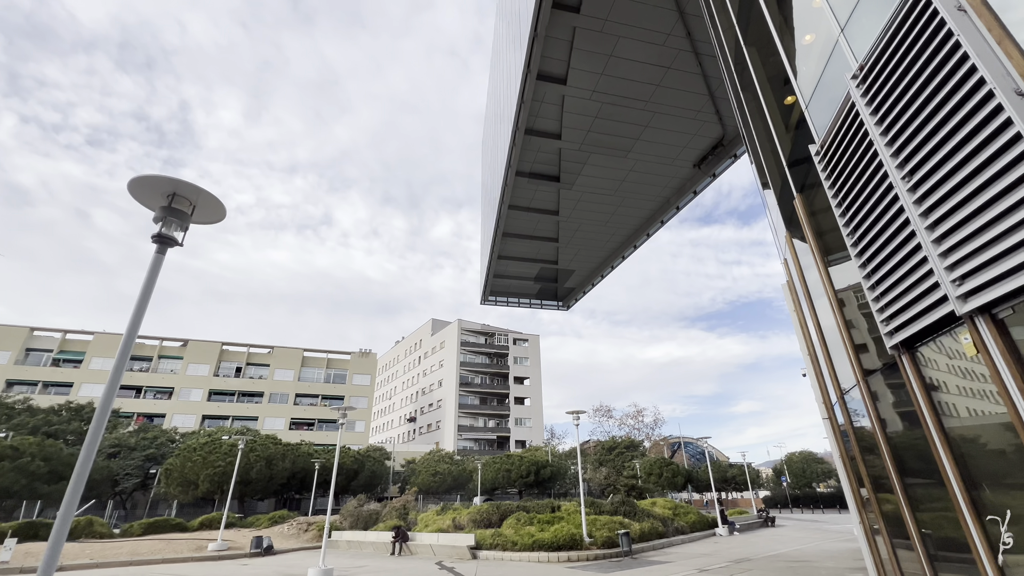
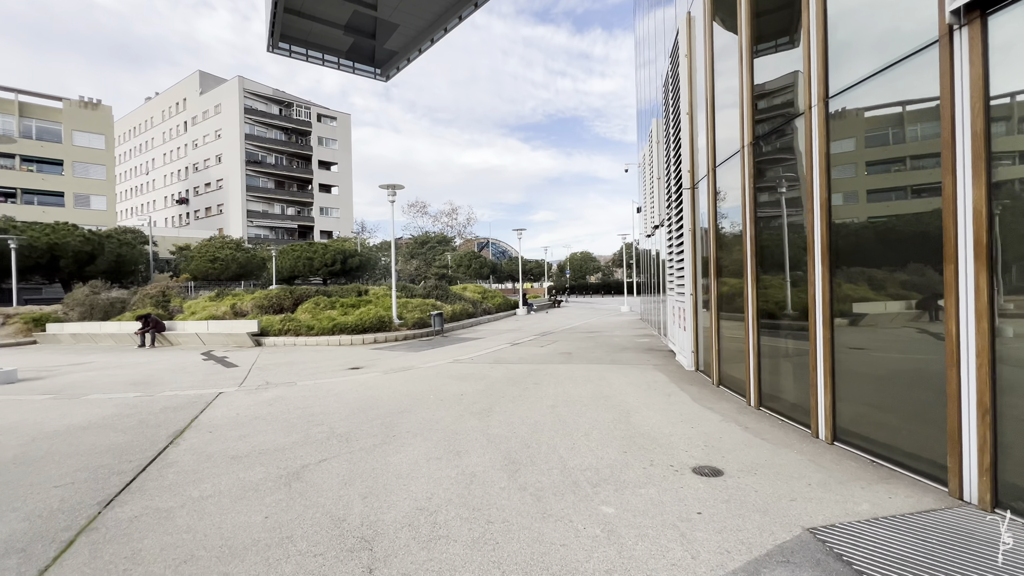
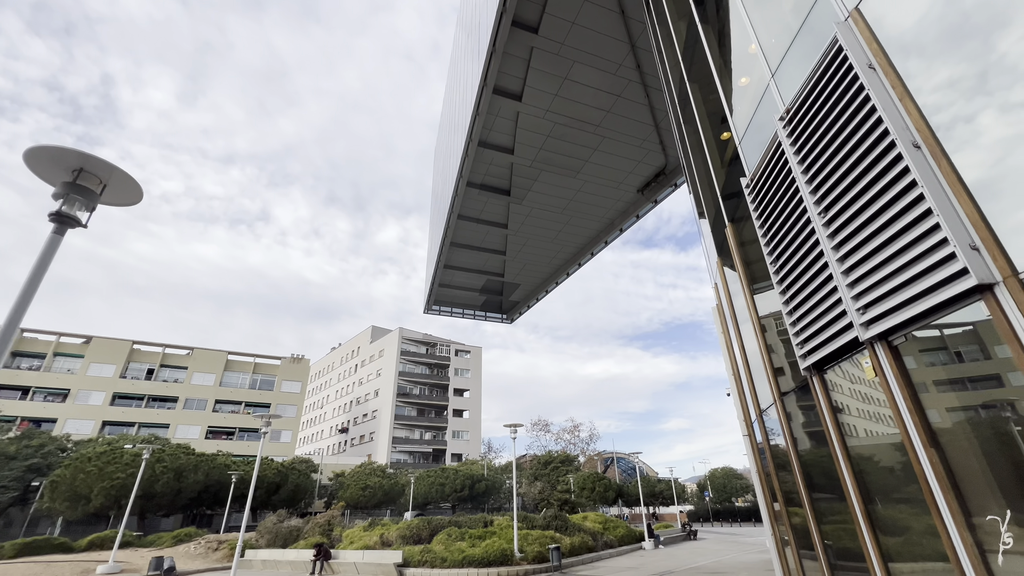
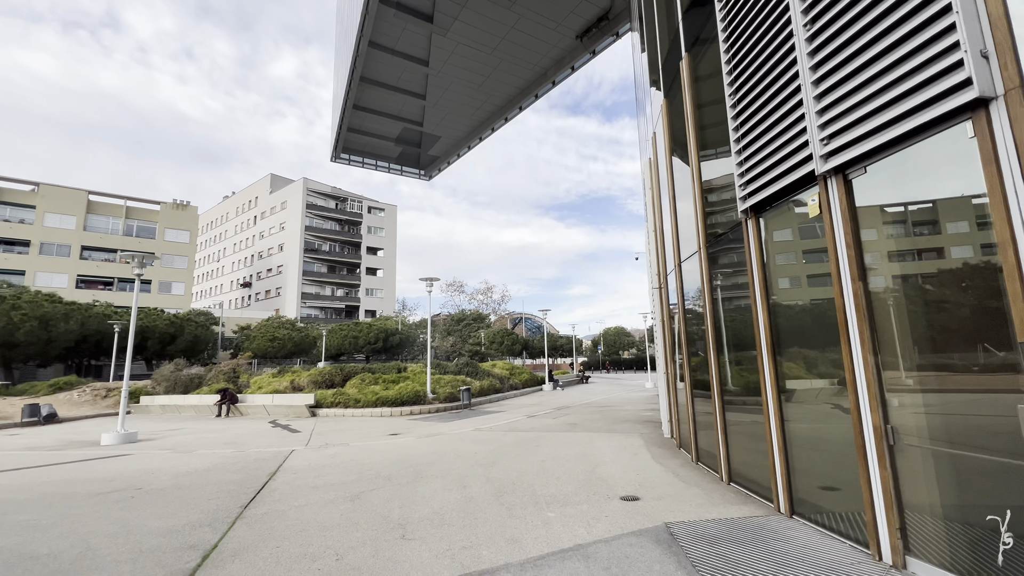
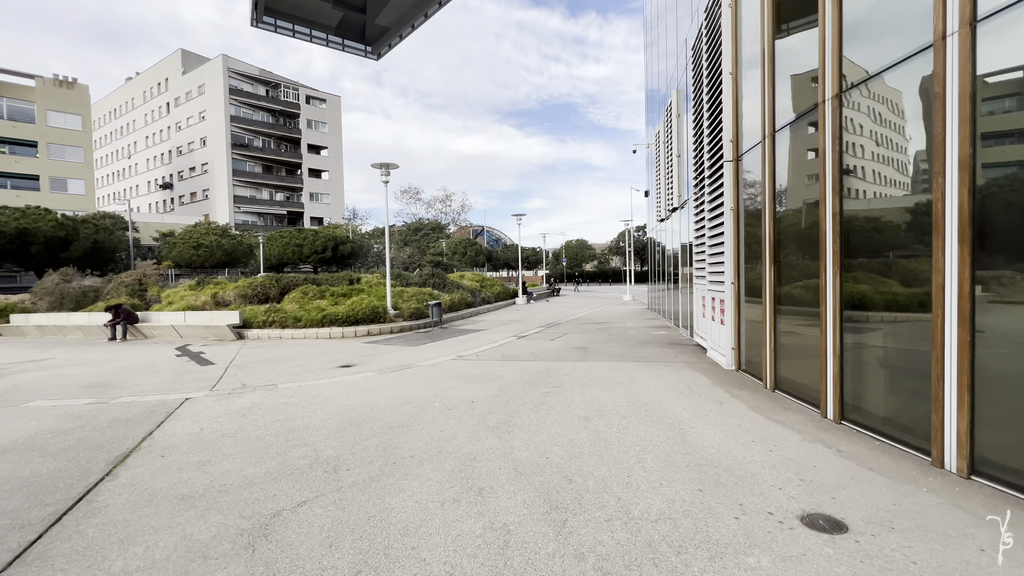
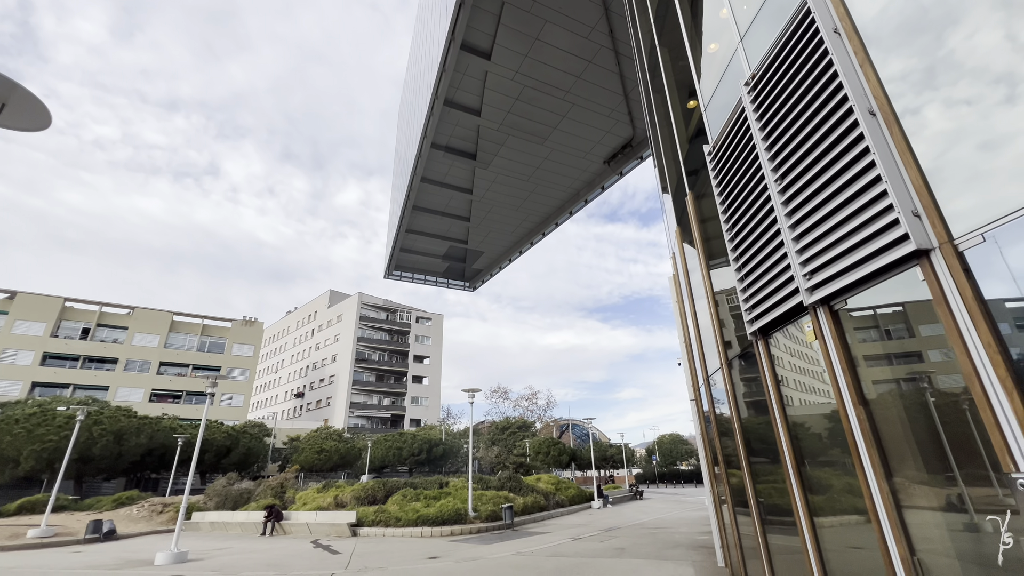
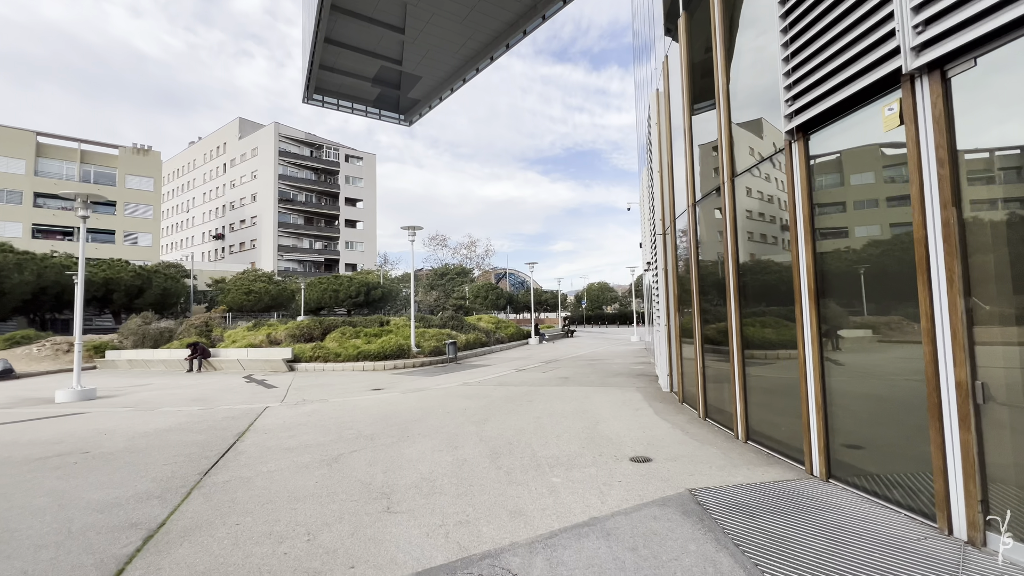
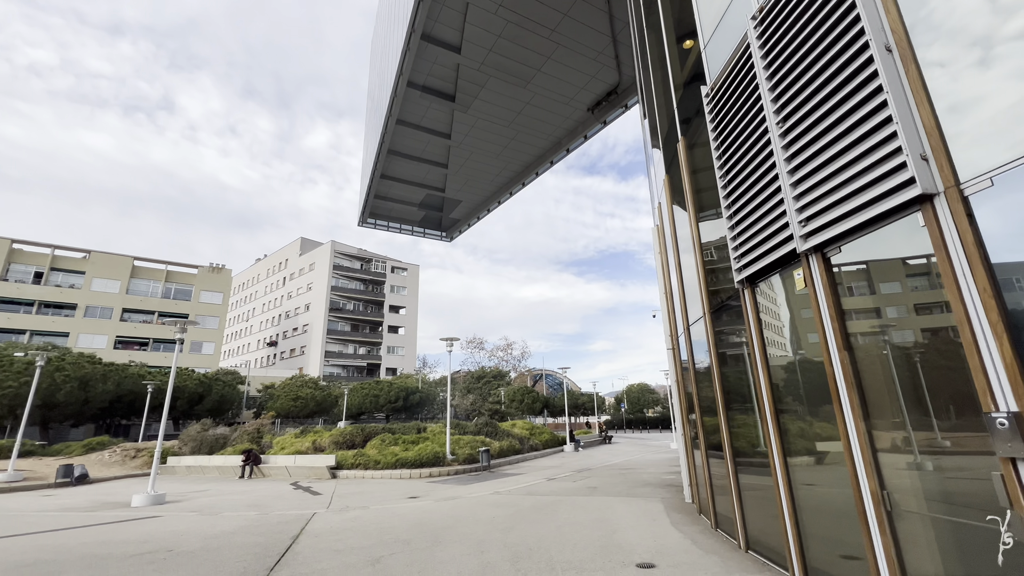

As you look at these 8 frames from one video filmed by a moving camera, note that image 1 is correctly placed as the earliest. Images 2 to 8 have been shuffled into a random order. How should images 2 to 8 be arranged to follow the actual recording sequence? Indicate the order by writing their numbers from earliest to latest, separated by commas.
3, 6, 8, 4, 7, 2, 5
